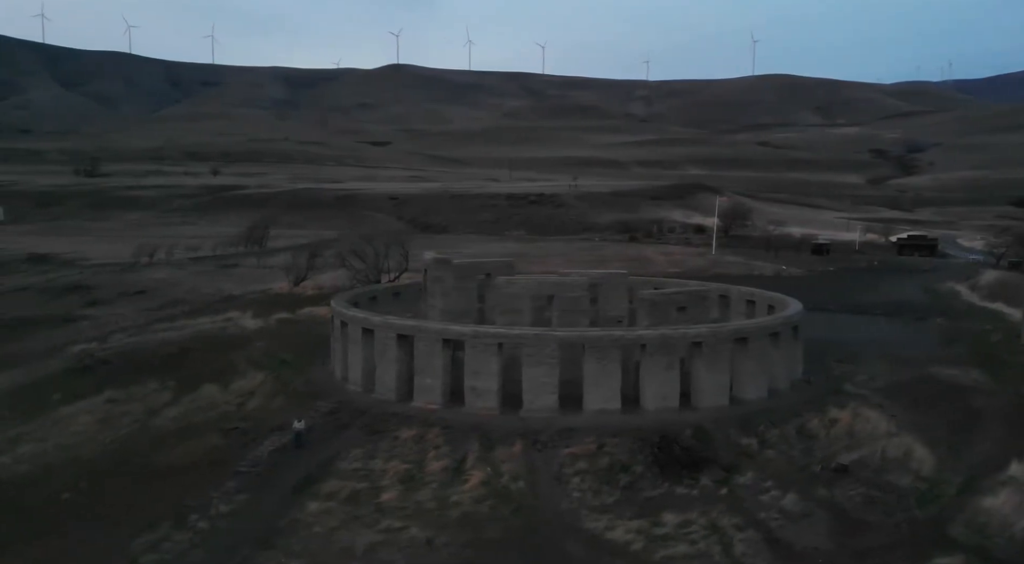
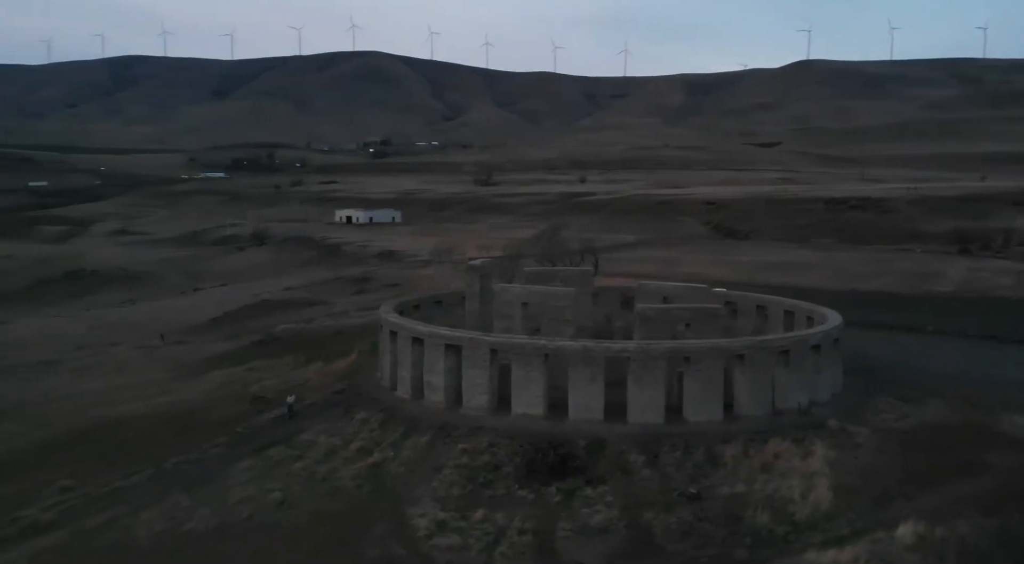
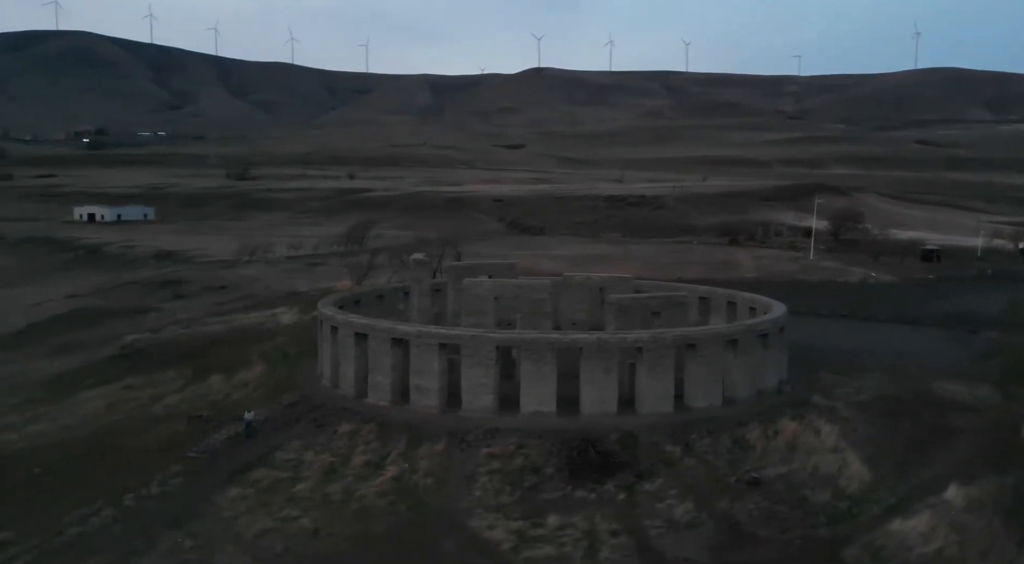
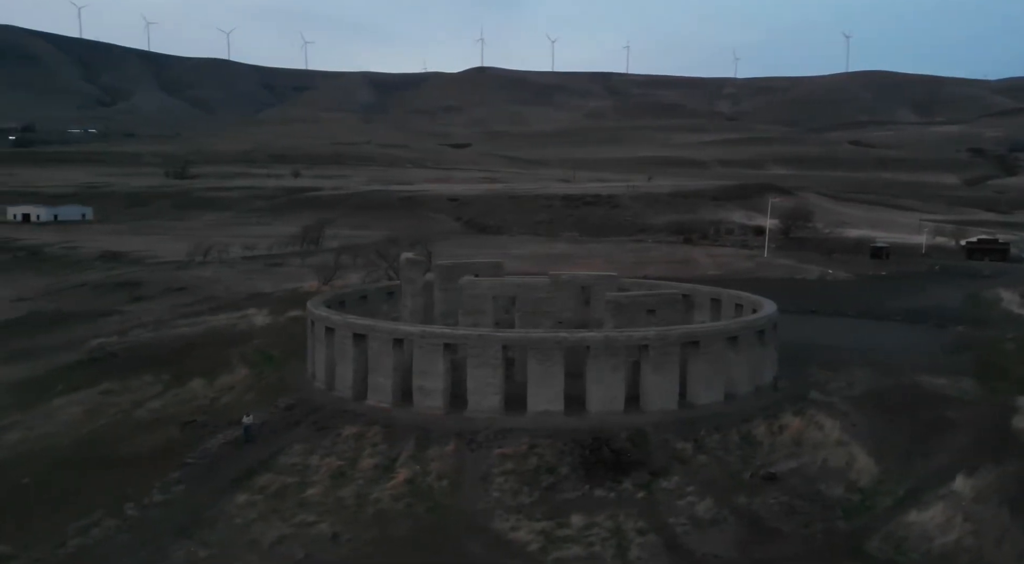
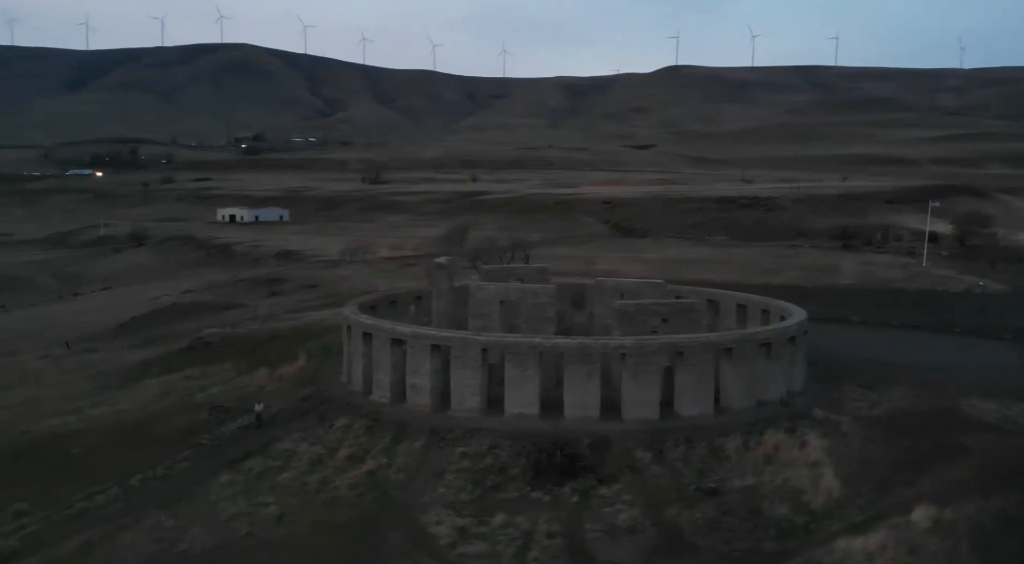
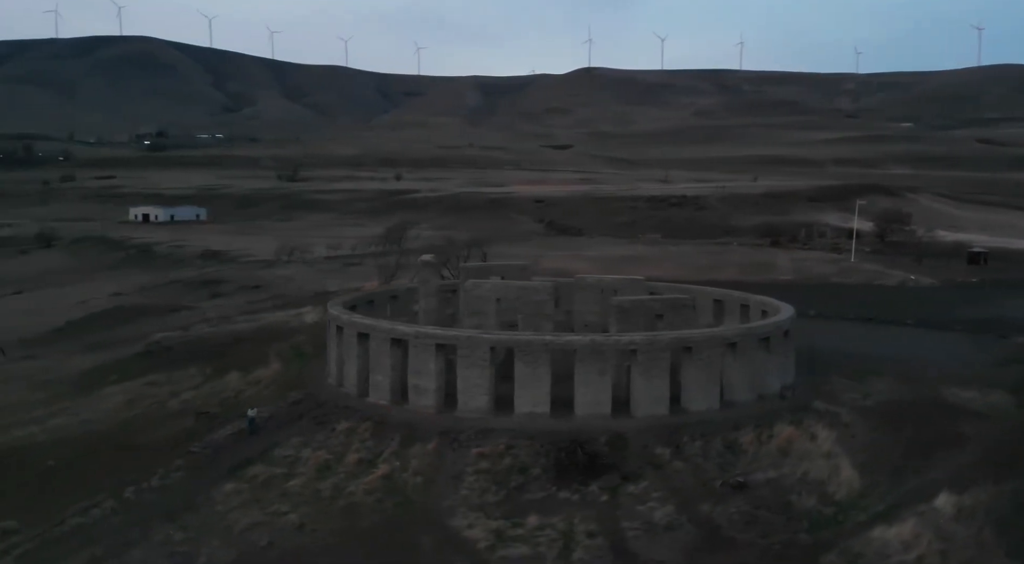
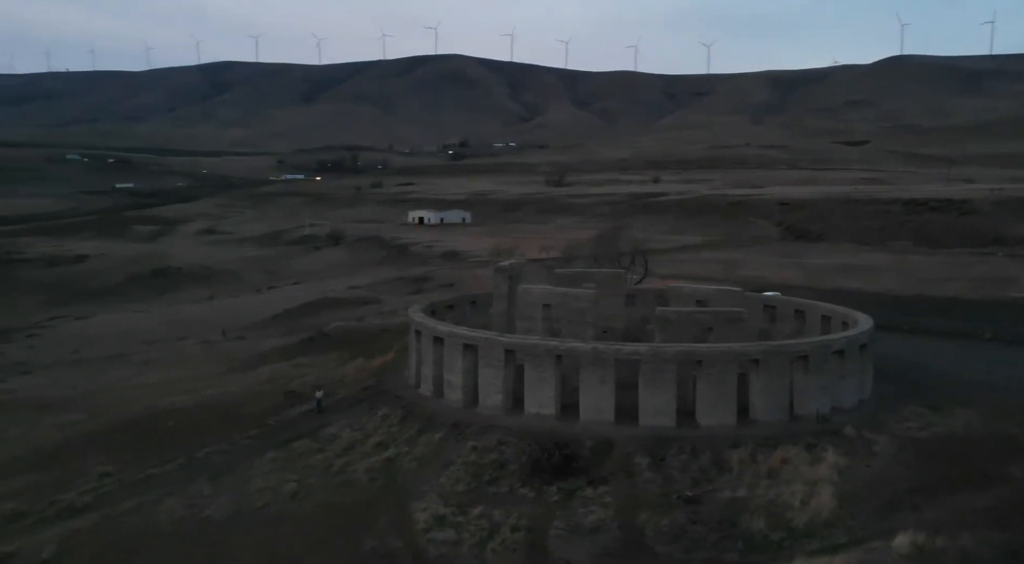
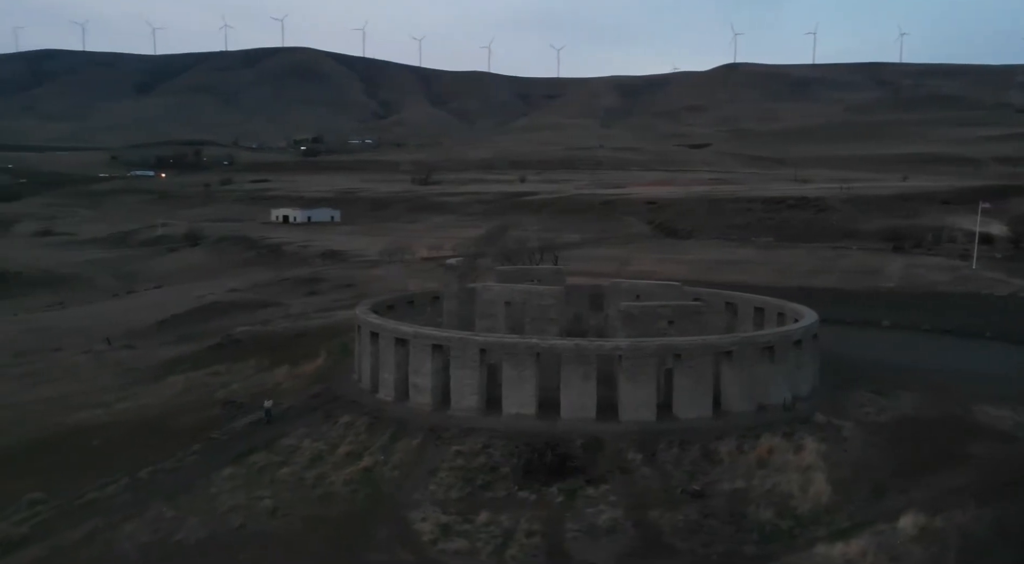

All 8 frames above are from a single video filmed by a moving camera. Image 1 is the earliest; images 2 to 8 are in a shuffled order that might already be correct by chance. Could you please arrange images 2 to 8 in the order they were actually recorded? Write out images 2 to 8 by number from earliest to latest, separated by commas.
4, 3, 6, 5, 8, 2, 7
